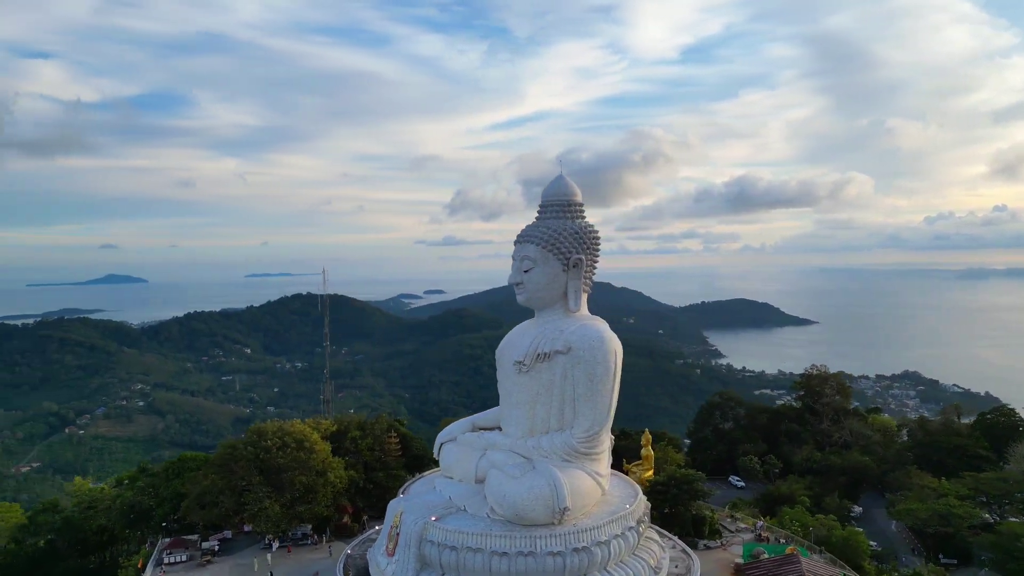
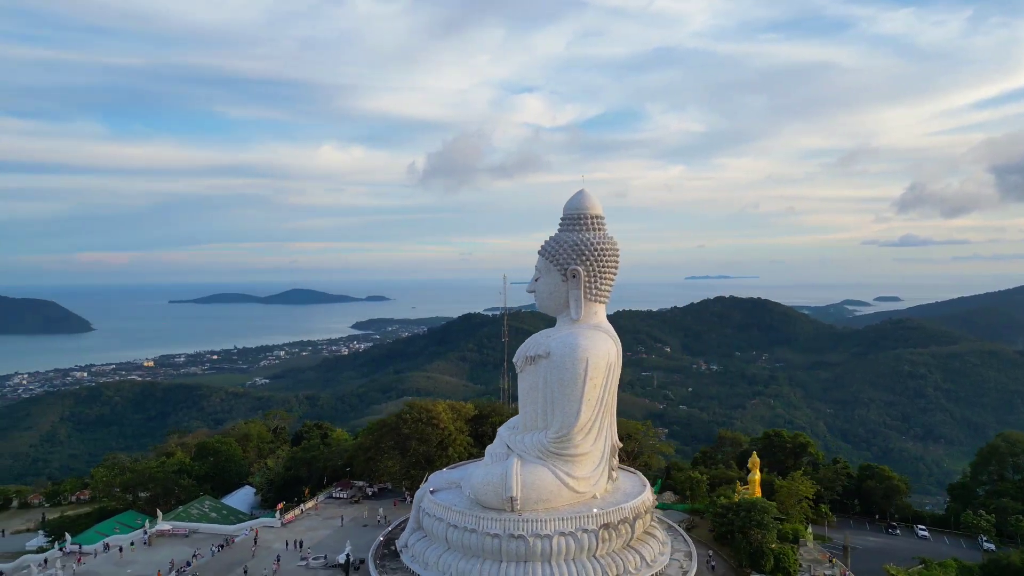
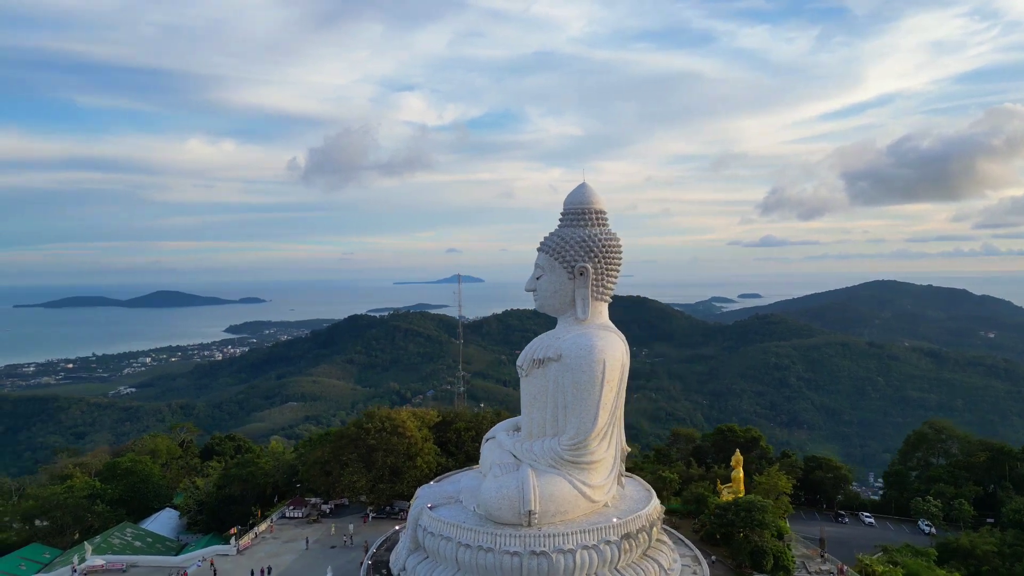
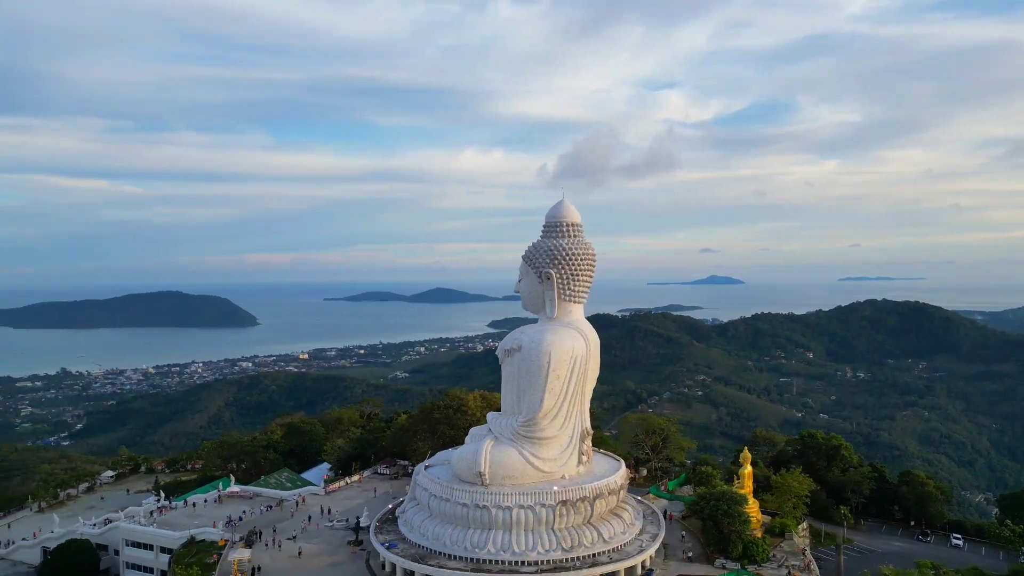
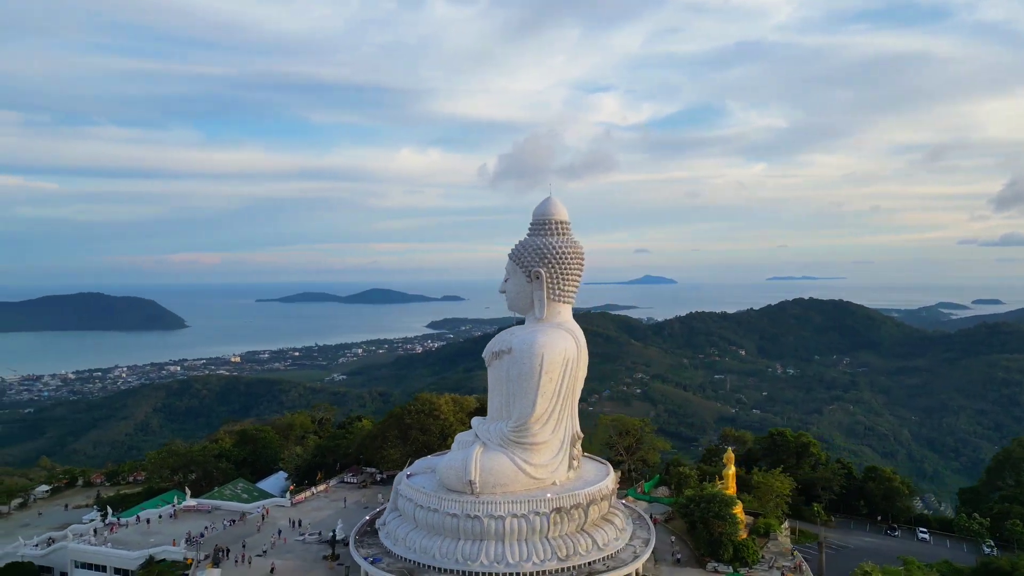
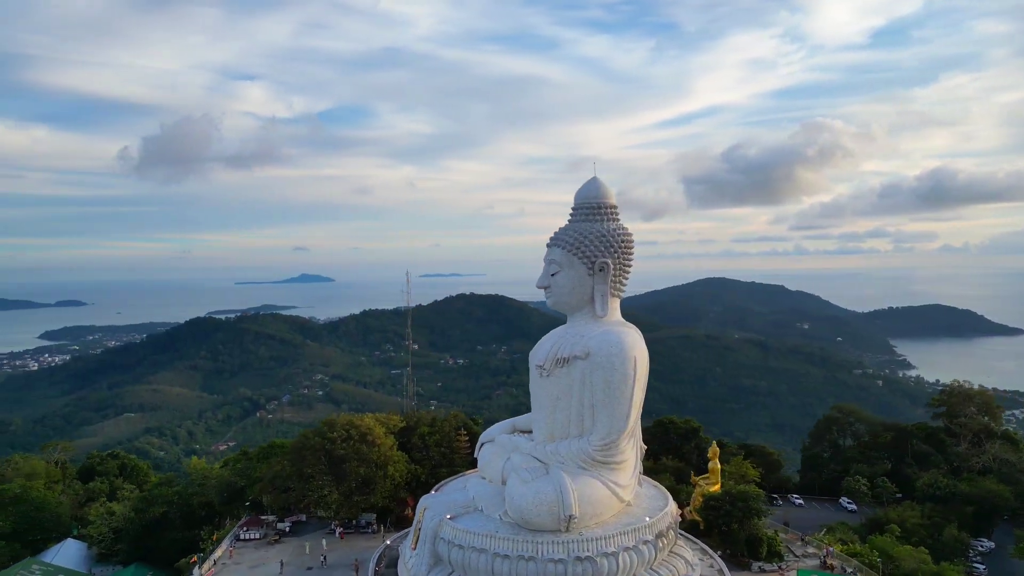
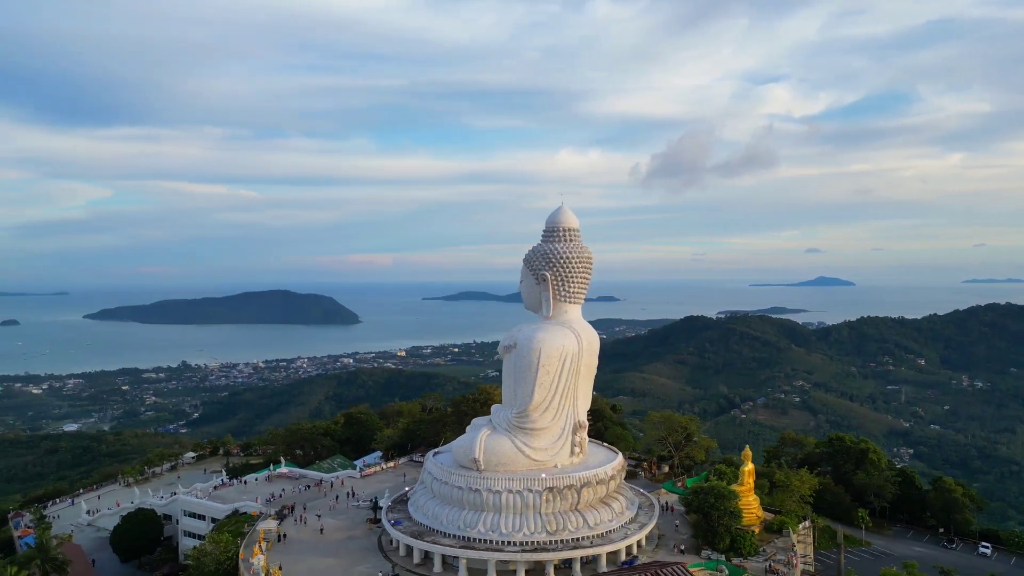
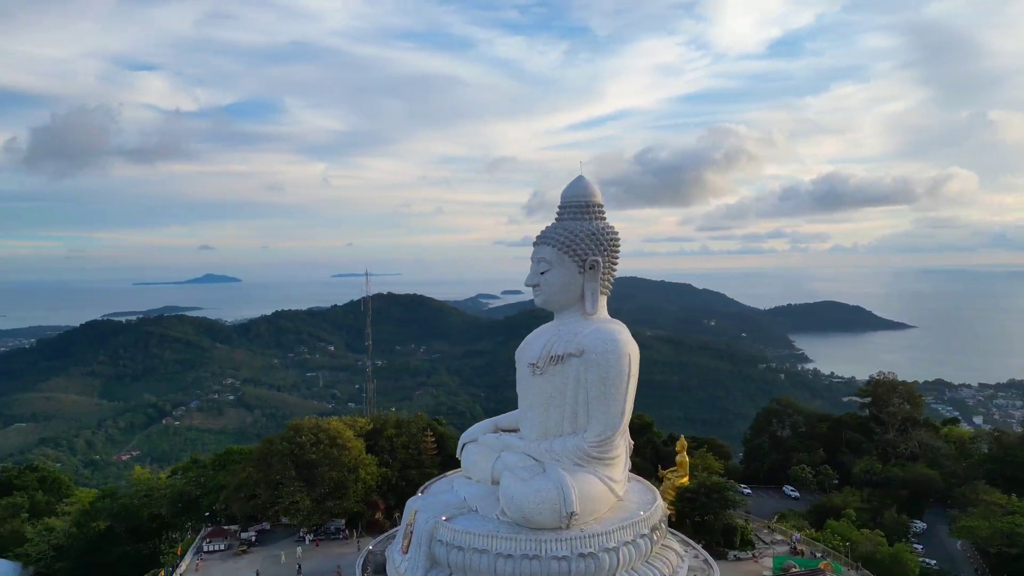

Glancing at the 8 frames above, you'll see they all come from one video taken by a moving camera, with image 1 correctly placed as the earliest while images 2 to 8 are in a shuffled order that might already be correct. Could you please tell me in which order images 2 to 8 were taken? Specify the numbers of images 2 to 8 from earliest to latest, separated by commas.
8, 6, 3, 2, 5, 4, 7
